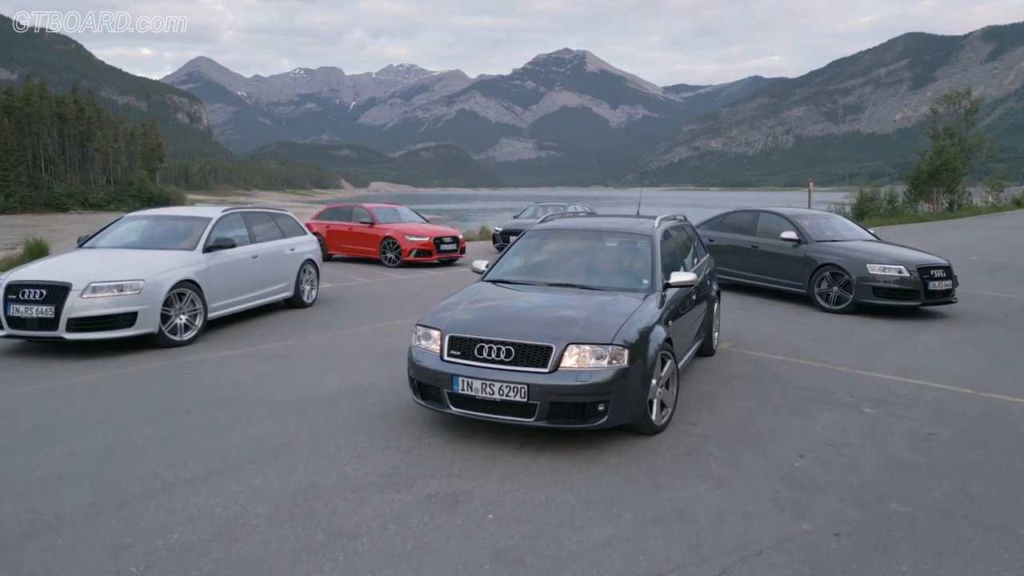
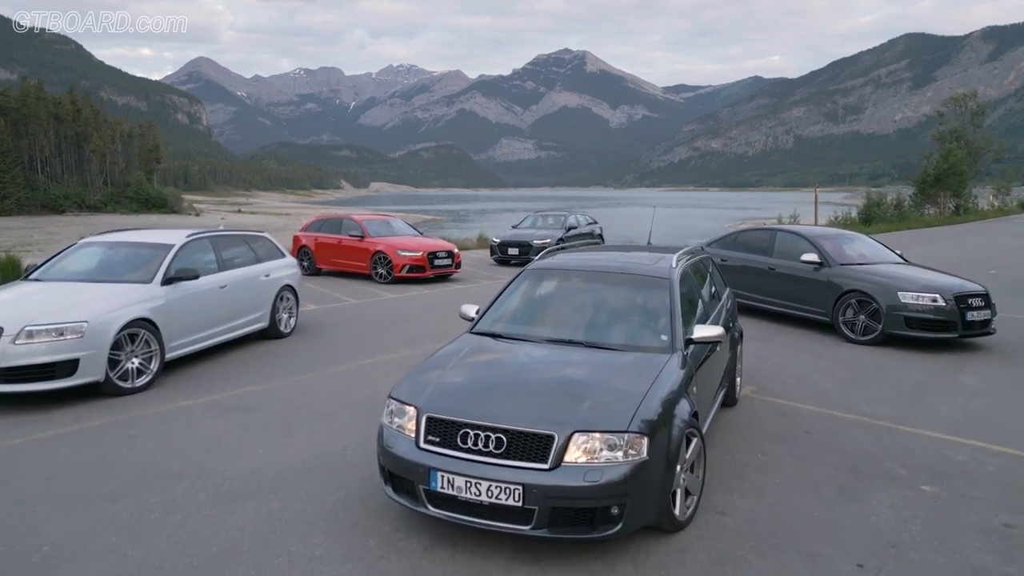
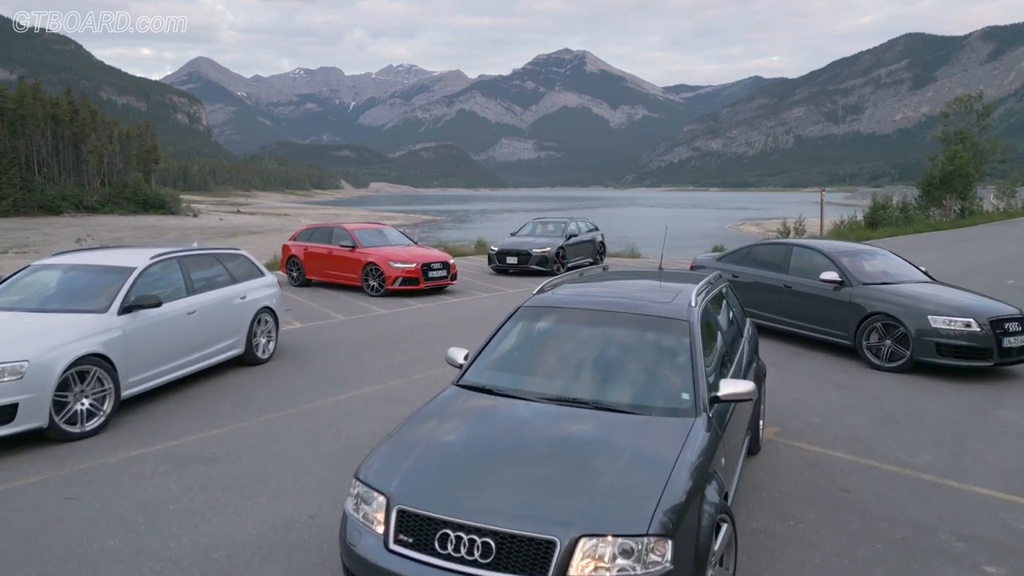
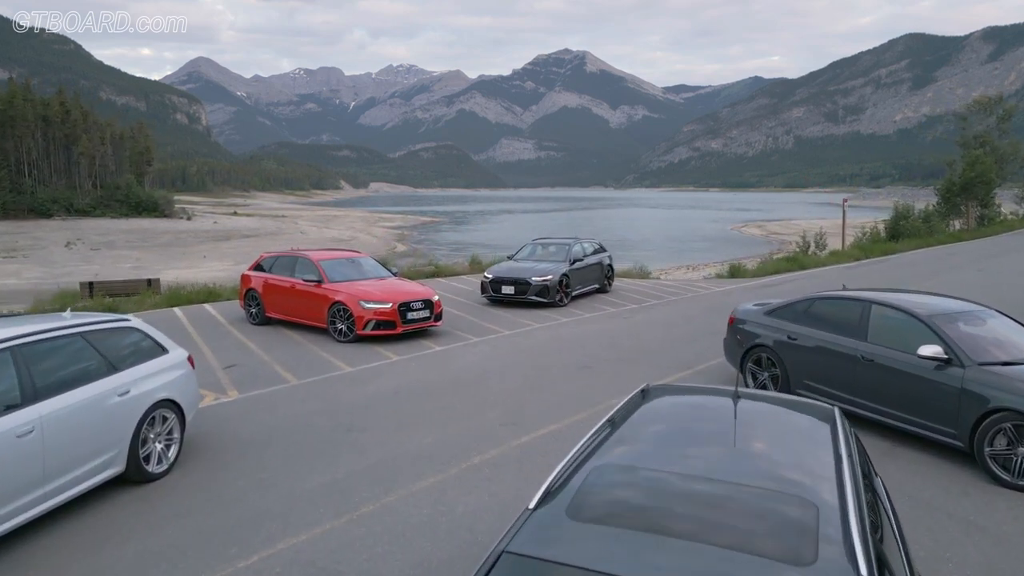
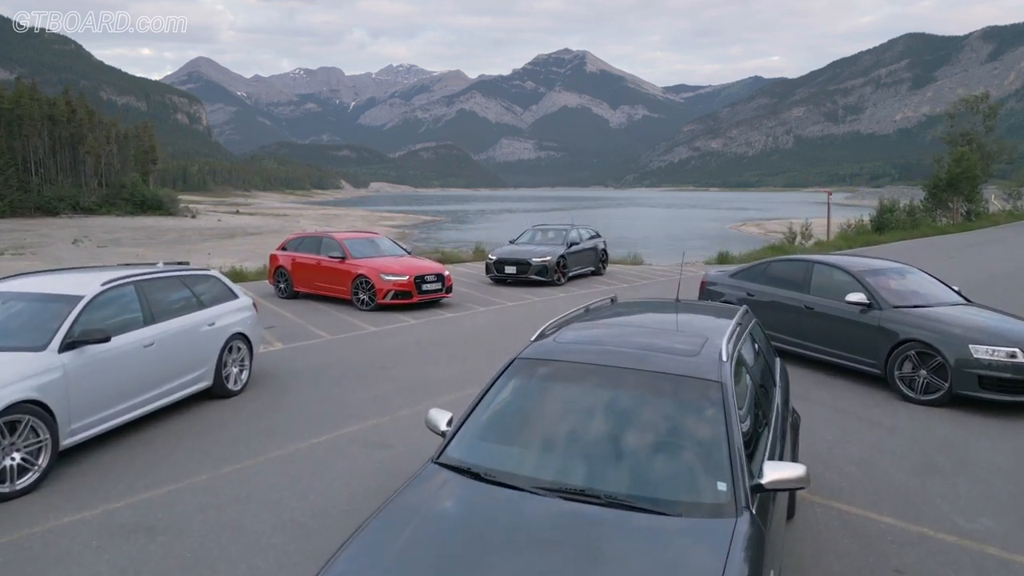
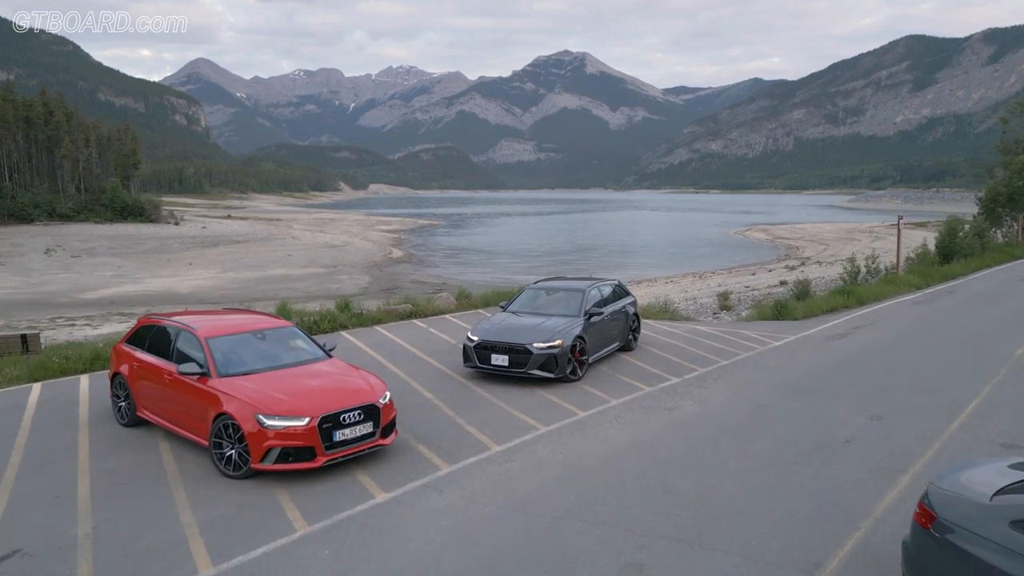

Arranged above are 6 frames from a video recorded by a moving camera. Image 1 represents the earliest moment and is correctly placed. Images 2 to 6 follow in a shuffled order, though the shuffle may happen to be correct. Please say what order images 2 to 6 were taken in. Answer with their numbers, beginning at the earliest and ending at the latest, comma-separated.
2, 3, 5, 4, 6
